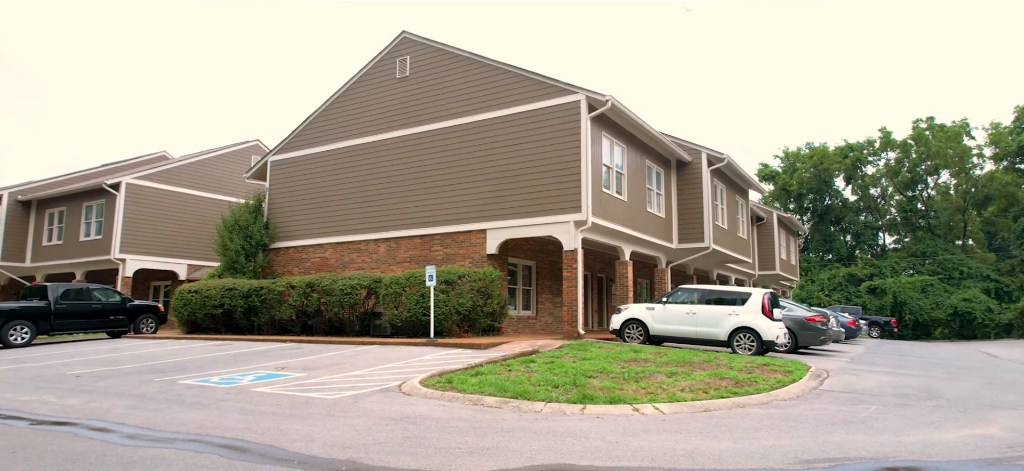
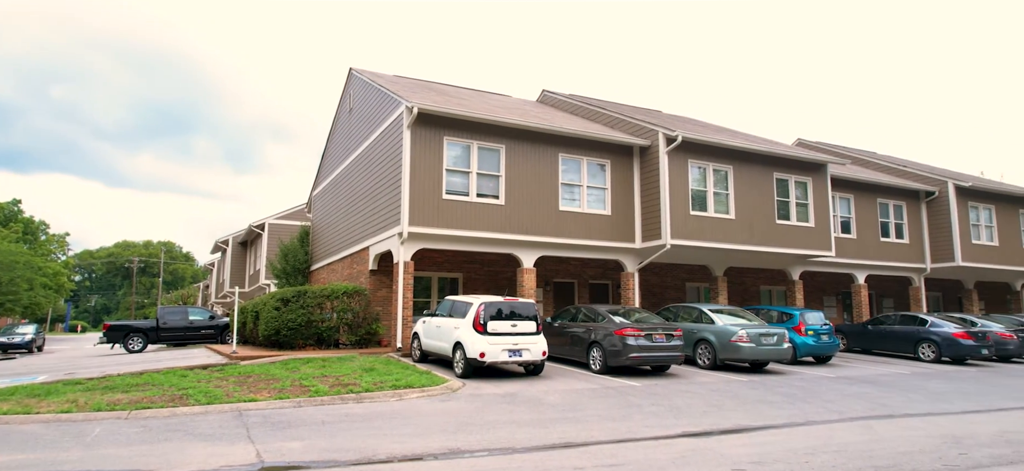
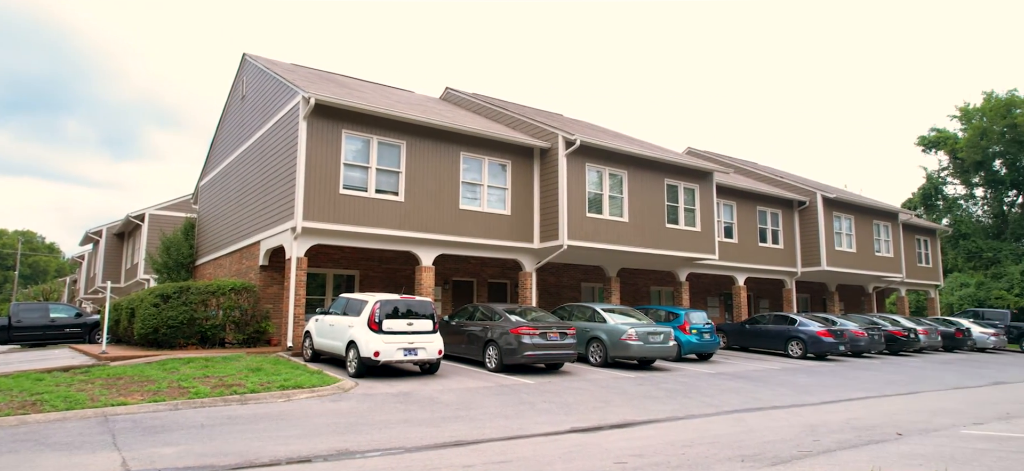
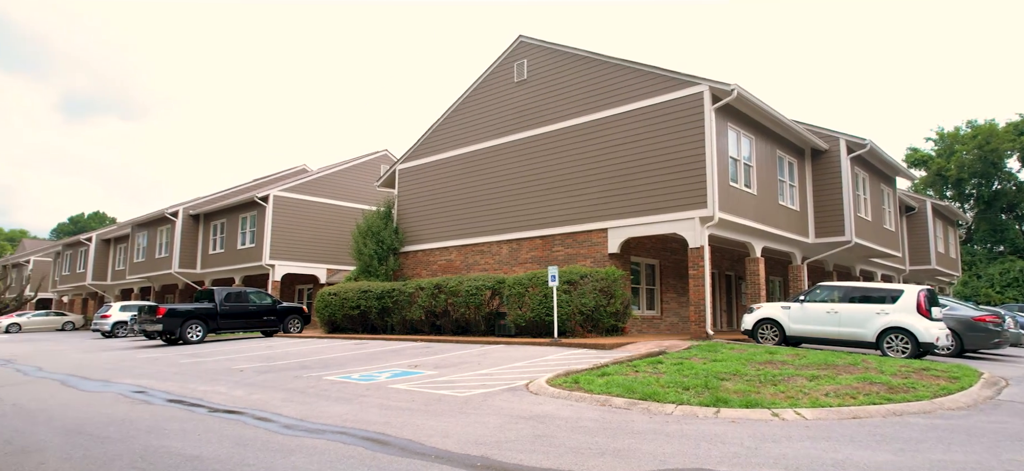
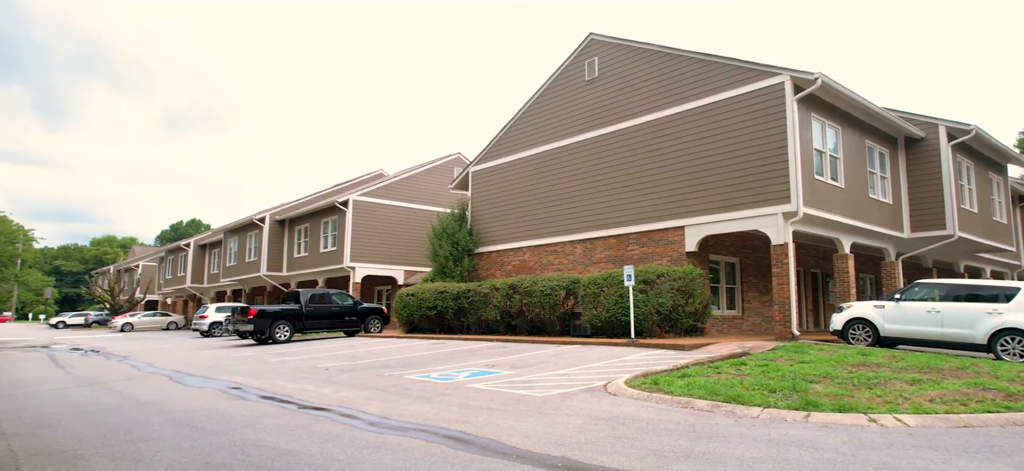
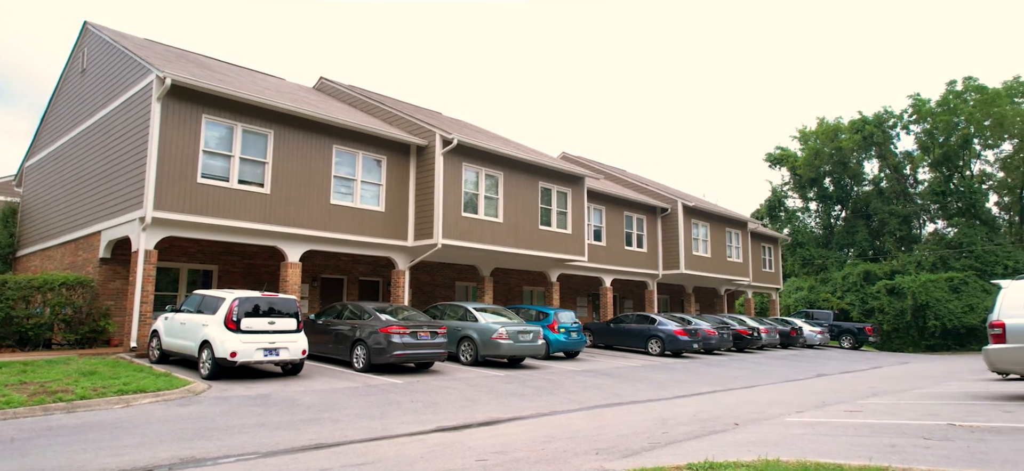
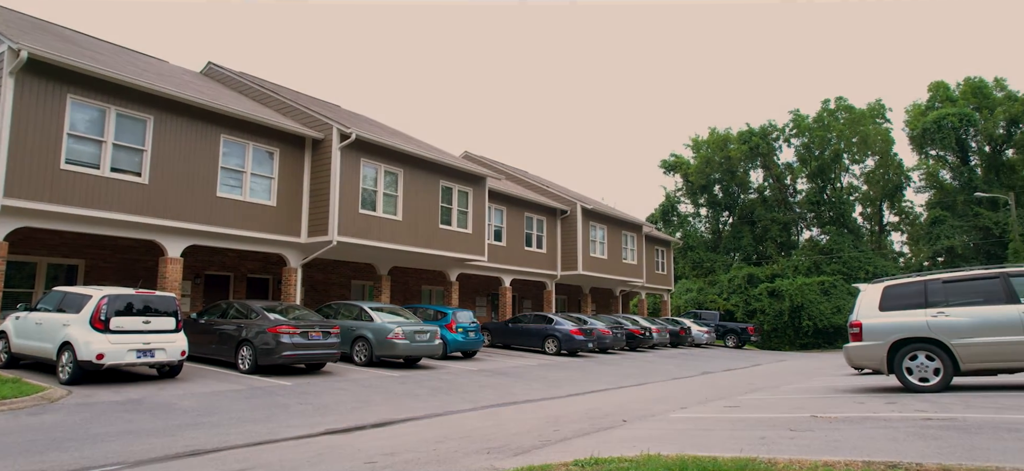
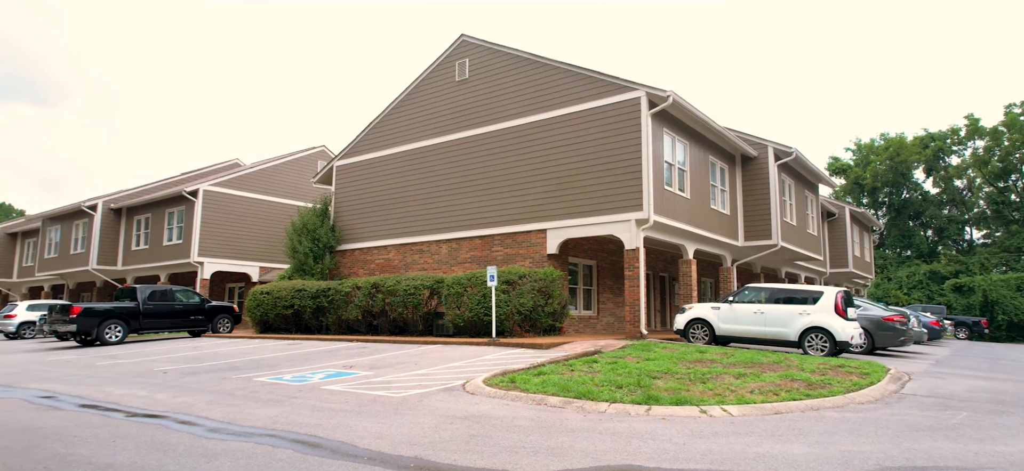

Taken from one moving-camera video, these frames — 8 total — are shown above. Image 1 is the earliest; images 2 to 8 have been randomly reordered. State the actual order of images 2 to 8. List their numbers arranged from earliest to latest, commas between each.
8, 4, 5, 2, 3, 6, 7
